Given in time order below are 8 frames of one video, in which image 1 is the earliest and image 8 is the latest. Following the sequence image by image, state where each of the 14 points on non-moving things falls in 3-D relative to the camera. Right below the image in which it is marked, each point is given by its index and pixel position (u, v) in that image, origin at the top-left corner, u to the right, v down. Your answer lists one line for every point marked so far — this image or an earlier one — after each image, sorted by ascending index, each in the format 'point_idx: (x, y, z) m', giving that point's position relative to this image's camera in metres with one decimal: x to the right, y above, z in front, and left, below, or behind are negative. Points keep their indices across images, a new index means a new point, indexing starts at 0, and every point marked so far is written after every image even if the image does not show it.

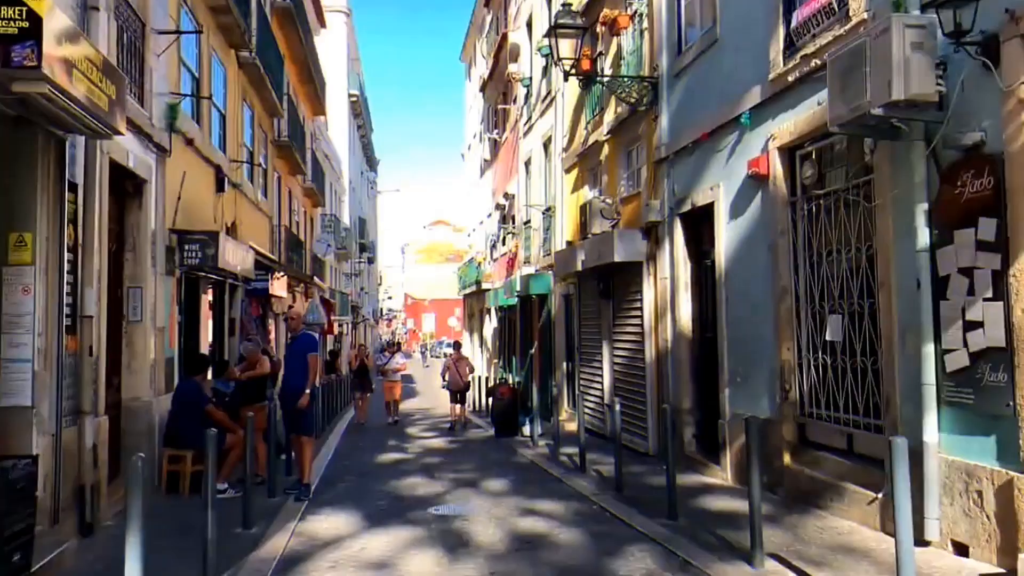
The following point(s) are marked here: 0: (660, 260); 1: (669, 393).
0: (+2.1, +0.4, +12.7) m
1: (+2.2, -1.5, +12.4) m
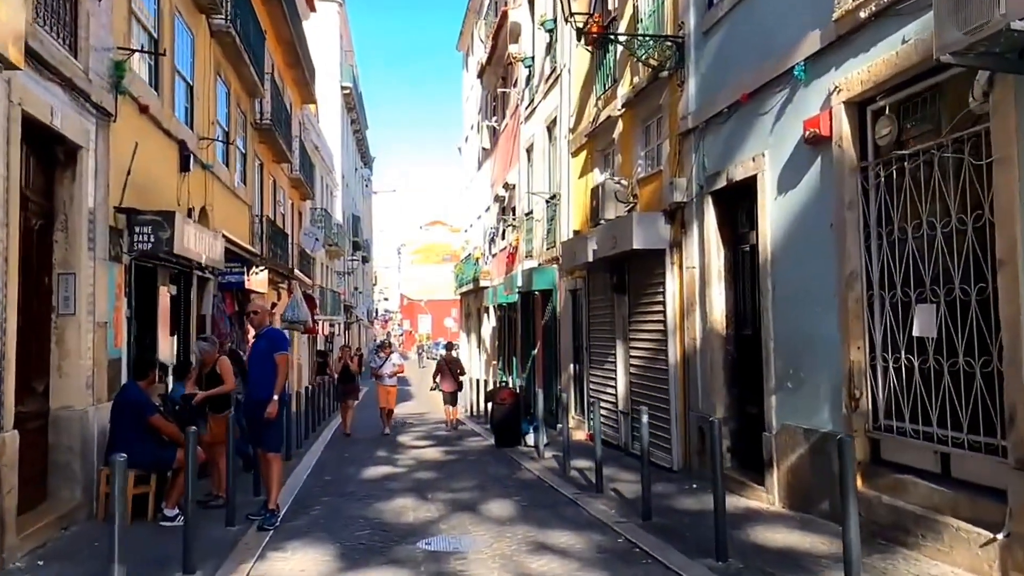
0: (+2.2, +0.5, +11.1) m
1: (+2.3, -1.4, +10.8) m
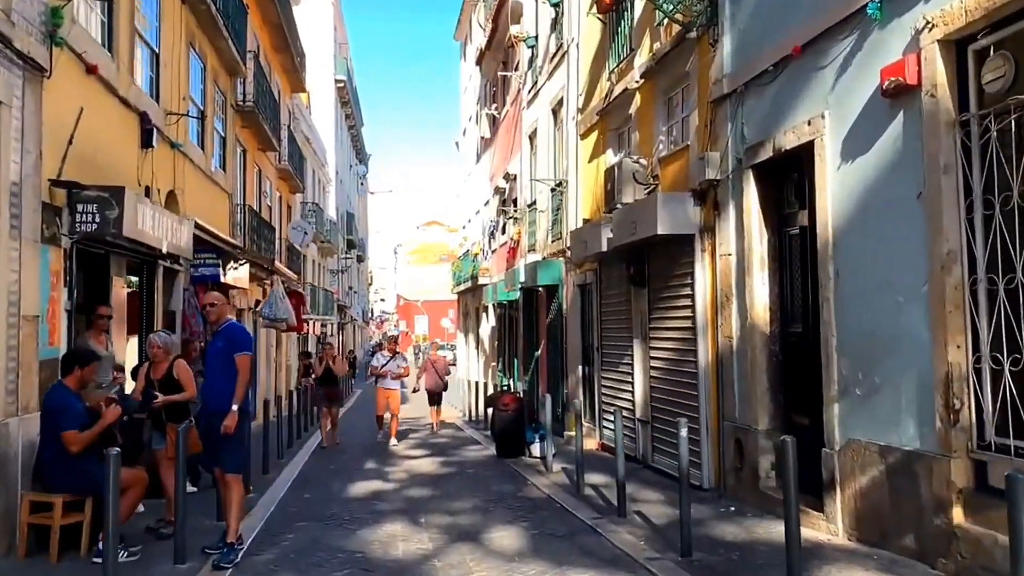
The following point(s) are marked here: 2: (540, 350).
0: (+2.3, +0.6, +9.6) m
1: (+2.3, -1.3, +9.3) m
2: (+0.6, -1.3, +18.9) m
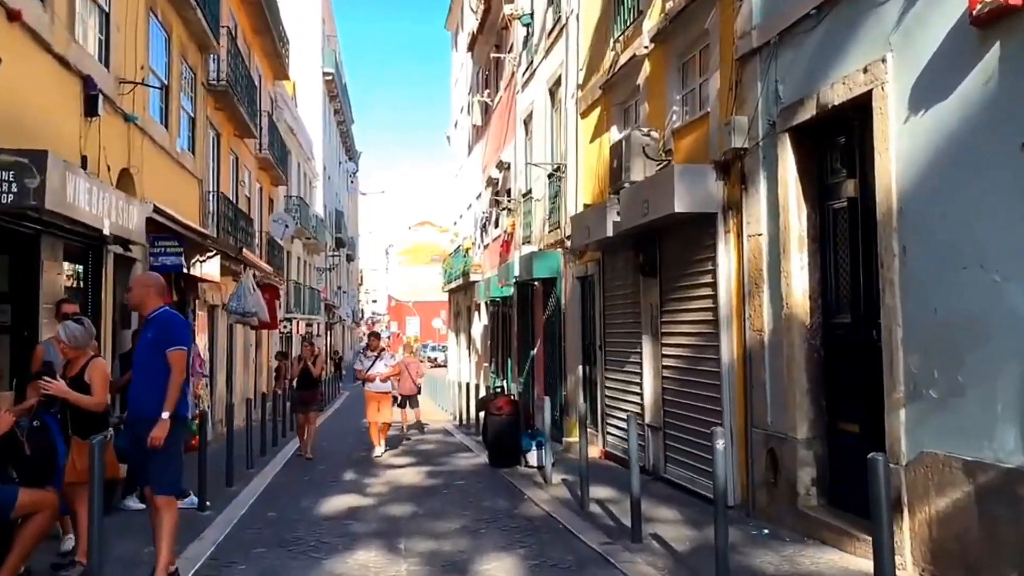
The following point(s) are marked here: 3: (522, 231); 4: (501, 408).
0: (+2.2, +0.8, +8.3) m
1: (+2.3, -1.1, +8.0) m
2: (+0.5, -1.2, +17.6) m
3: (+0.2, +1.2, +19.1) m
4: (-0.2, -1.7, +12.6) m
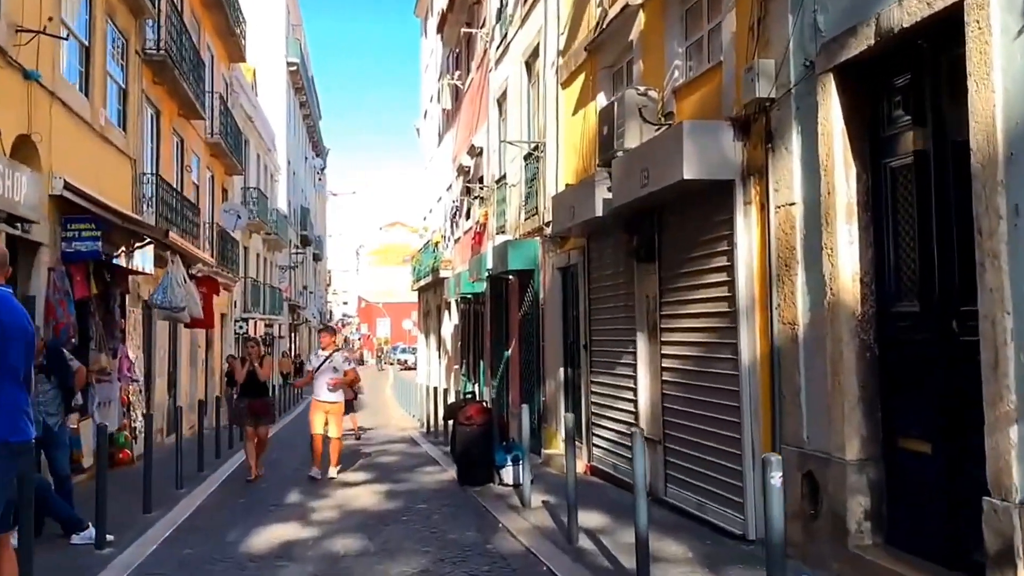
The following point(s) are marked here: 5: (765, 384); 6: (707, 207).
0: (+2.0, +0.9, +6.7) m
1: (+2.1, -1.0, +6.3) m
2: (0.0, -1.1, +15.9) m
3: (-0.3, +1.3, +17.4) m
4: (-0.5, -1.6, +10.9) m
5: (+1.9, -0.7, +6.9) m
6: (+1.7, +0.7, +7.7) m
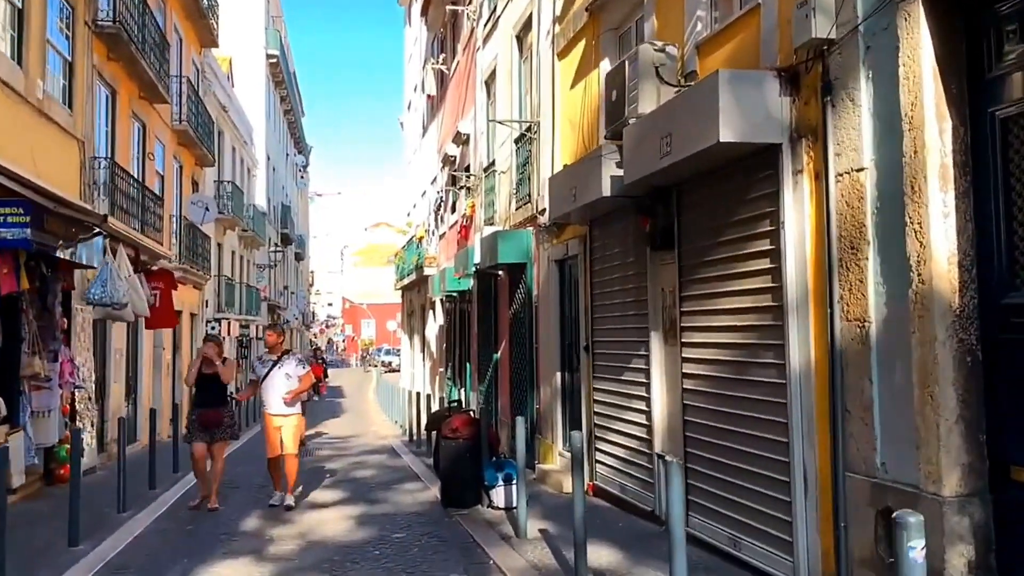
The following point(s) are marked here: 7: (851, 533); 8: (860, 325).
0: (+2.0, +1.0, +5.3) m
1: (+2.1, -0.9, +5.0) m
2: (-0.2, -1.0, +14.5) m
3: (-0.5, +1.4, +16.0) m
4: (-0.6, -1.5, +9.5) m
5: (+1.9, -0.7, +5.5) m
6: (+1.6, +0.8, +6.4) m
7: (+2.0, -1.4, +5.2) m
8: (+2.0, -0.2, +5.2) m
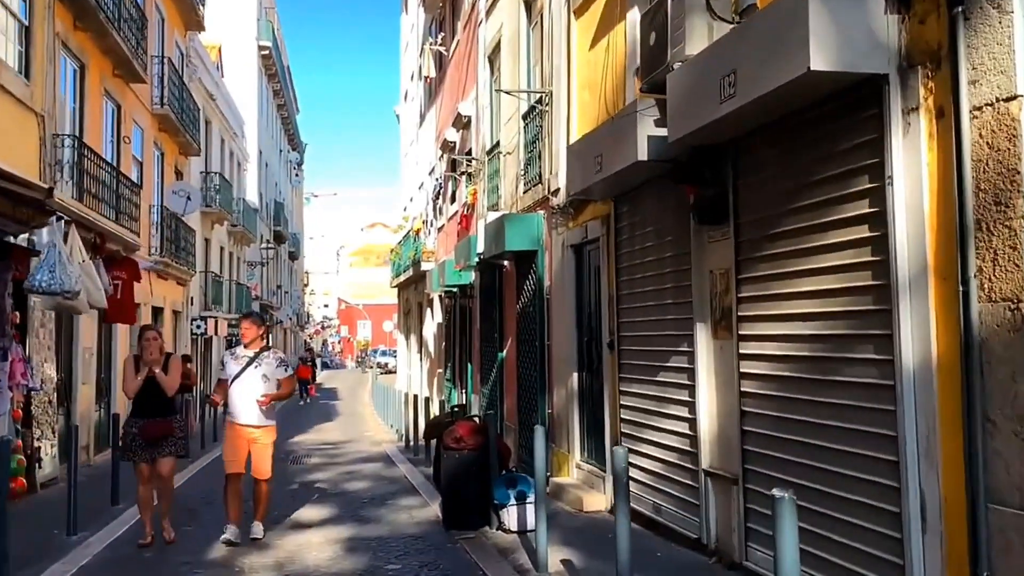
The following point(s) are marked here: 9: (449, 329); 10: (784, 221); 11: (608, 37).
0: (+2.1, +1.1, +4.0) m
1: (+2.2, -0.8, +3.7) m
2: (-0.1, -0.9, +13.2) m
3: (-0.4, +1.5, +14.7) m
4: (-0.5, -1.4, +8.1) m
5: (+2.1, -0.5, +4.2) m
6: (+1.8, +0.9, +5.0) m
7: (+2.1, -1.3, +3.9) m
8: (+2.2, -0.1, +3.8) m
9: (-1.4, -0.9, +19.2) m
10: (+1.7, +0.4, +5.5) m
11: (+1.0, +2.5, +8.8) m
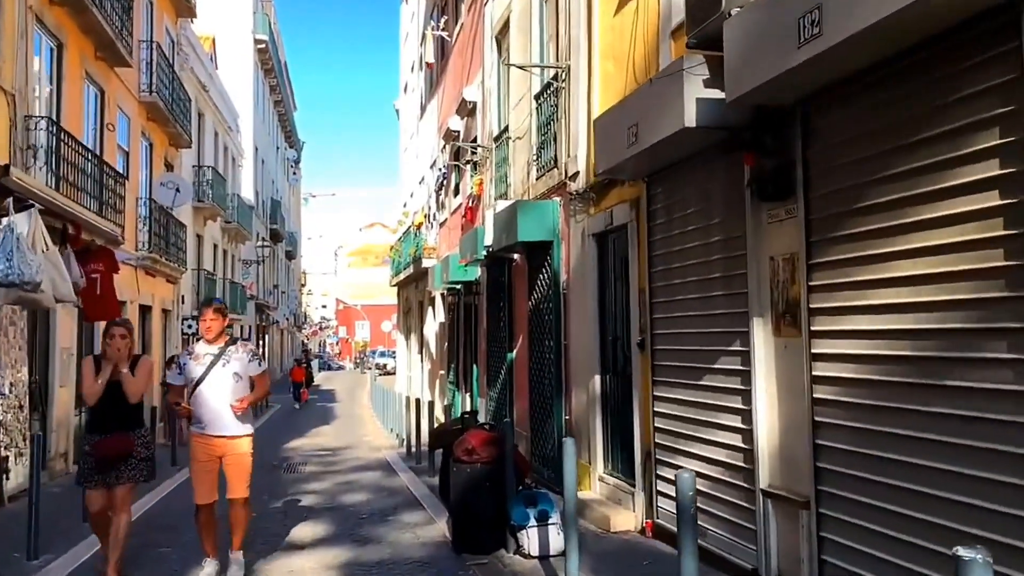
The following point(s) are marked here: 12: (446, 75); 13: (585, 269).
0: (+2.3, +1.2, +3.0) m
1: (+2.4, -0.7, +2.7) m
2: (0.0, -0.8, +12.2) m
3: (-0.3, +1.6, +13.7) m
4: (-0.3, -1.3, +7.2) m
5: (+2.2, -0.4, +3.2) m
6: (+1.9, +1.0, +4.1) m
7: (+2.3, -1.2, +2.9) m
8: (+2.3, 0.0, +2.9) m
9: (-1.2, -0.8, +18.2) m
10: (+1.8, +0.5, +4.5) m
11: (+1.1, +2.5, +7.9) m
12: (-1.4, +4.6, +19.4) m
13: (+0.8, +0.2, +9.2) m
